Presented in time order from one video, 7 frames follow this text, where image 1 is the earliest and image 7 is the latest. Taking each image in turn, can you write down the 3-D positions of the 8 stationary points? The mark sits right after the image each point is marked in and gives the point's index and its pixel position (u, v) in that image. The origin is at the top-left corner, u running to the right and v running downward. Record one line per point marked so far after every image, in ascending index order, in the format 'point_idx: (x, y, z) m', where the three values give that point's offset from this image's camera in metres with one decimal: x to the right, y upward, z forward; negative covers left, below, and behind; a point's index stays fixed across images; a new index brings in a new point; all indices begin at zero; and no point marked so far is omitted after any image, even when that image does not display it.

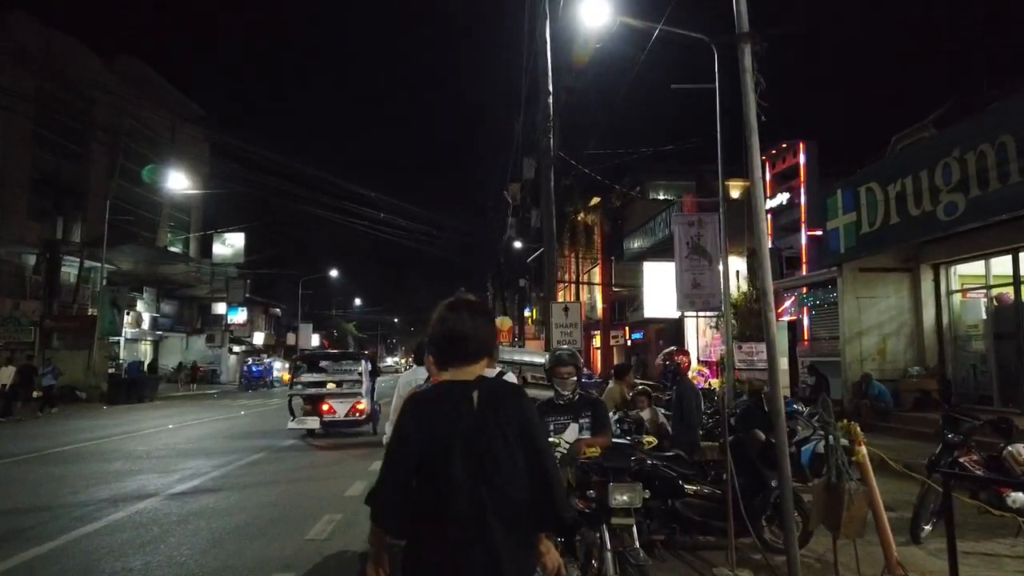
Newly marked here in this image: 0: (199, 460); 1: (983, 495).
0: (-5.0, -2.8, +12.4) m
1: (+4.3, -1.9, +7.1) m
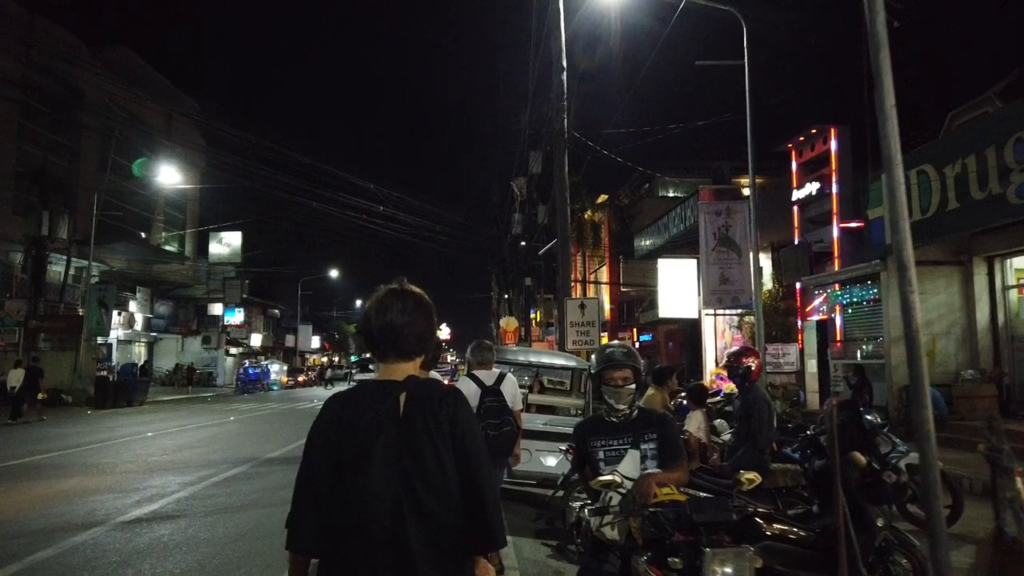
0: (-4.8, -2.6, +10.9) m
1: (+4.4, -1.7, +5.6) m
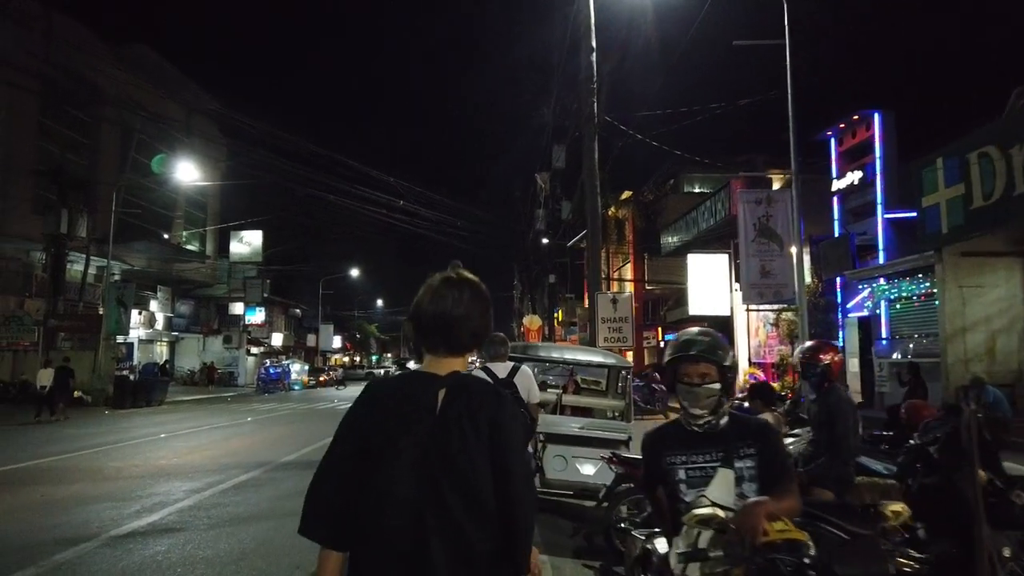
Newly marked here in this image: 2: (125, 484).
0: (-4.4, -2.6, +10.2) m
1: (+4.7, -1.6, +4.6) m
2: (-5.0, -2.6, +10.2) m
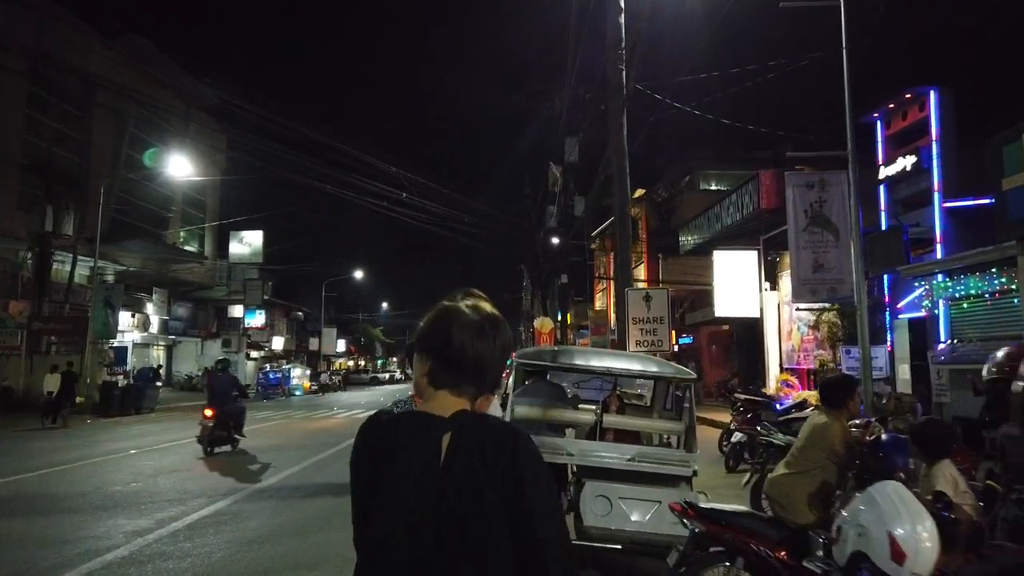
0: (-4.2, -2.5, +8.4) m
1: (+4.9, -1.5, +2.7) m
2: (-4.8, -2.5, +8.4) m
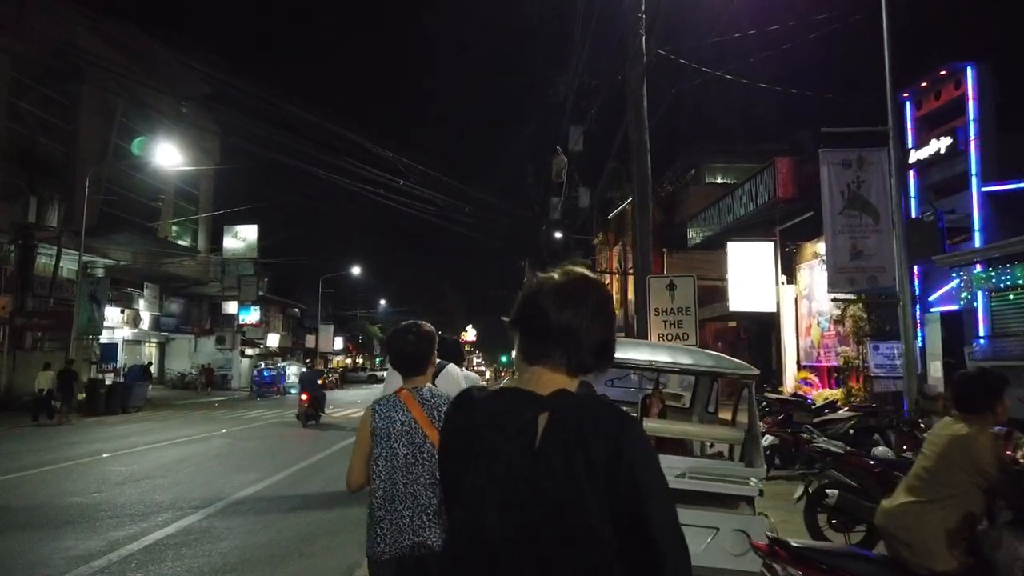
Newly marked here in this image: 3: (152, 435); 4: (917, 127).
0: (-4.1, -2.3, +7.2) m
1: (+5.0, -1.4, +1.5) m
2: (-4.7, -2.3, +7.2) m
3: (-8.7, -3.5, +18.8) m
4: (+8.9, +3.5, +17.1) m
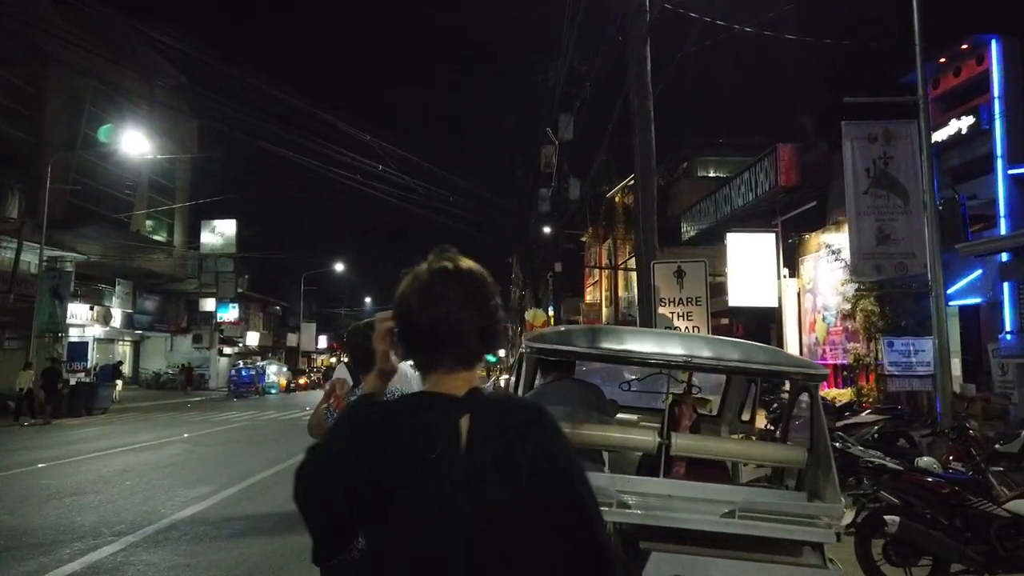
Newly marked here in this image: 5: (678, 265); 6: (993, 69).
0: (-4.2, -2.2, +5.8) m
1: (+5.0, -1.2, +0.3) m
2: (-4.8, -2.2, +5.8) m
3: (-9.0, -3.4, +17.3) m
4: (+8.6, +3.7, +15.9) m
5: (+2.0, +0.3, +9.4) m
6: (+8.8, +4.0, +14.2) m
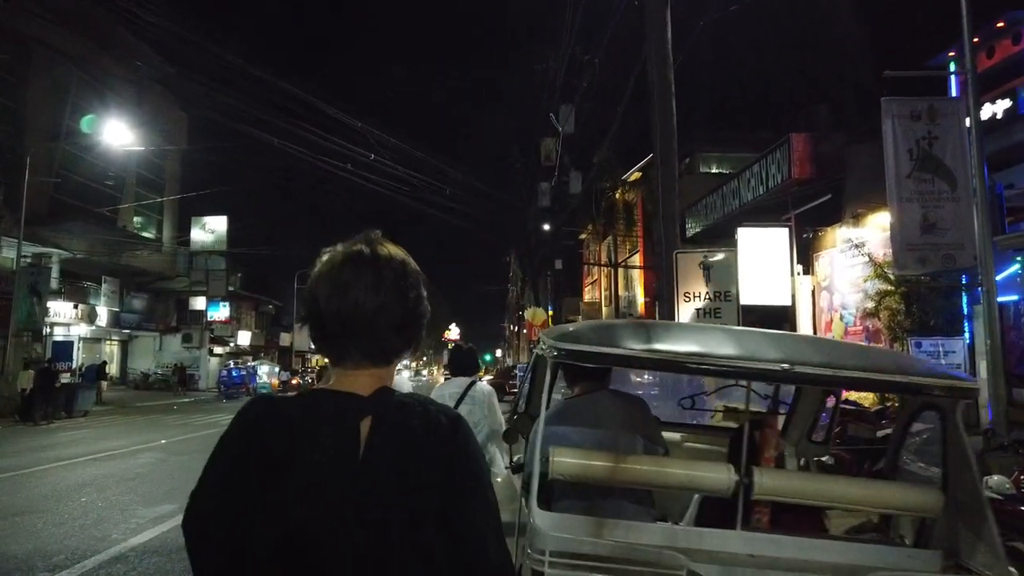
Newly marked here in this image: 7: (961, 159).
0: (-4.1, -2.1, +4.7) m
1: (+5.1, -1.2, -0.8) m
2: (-4.8, -2.1, +4.7) m
3: (-9.0, -3.3, +16.2) m
4: (+8.6, +3.8, +14.8) m
5: (+2.0, +0.4, +8.4) m
6: (+8.8, +4.0, +13.2) m
7: (+5.5, +1.6, +9.5) m
